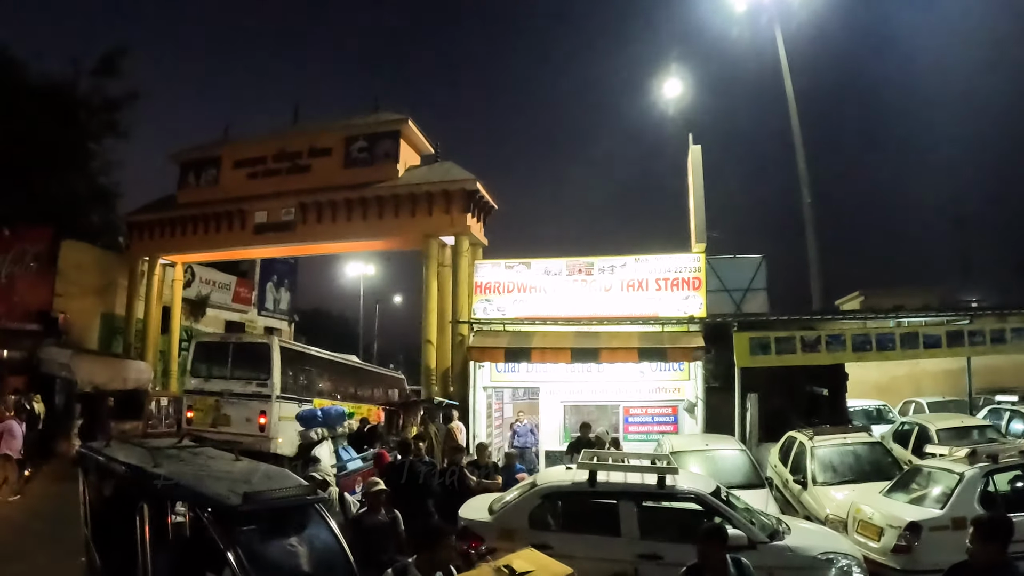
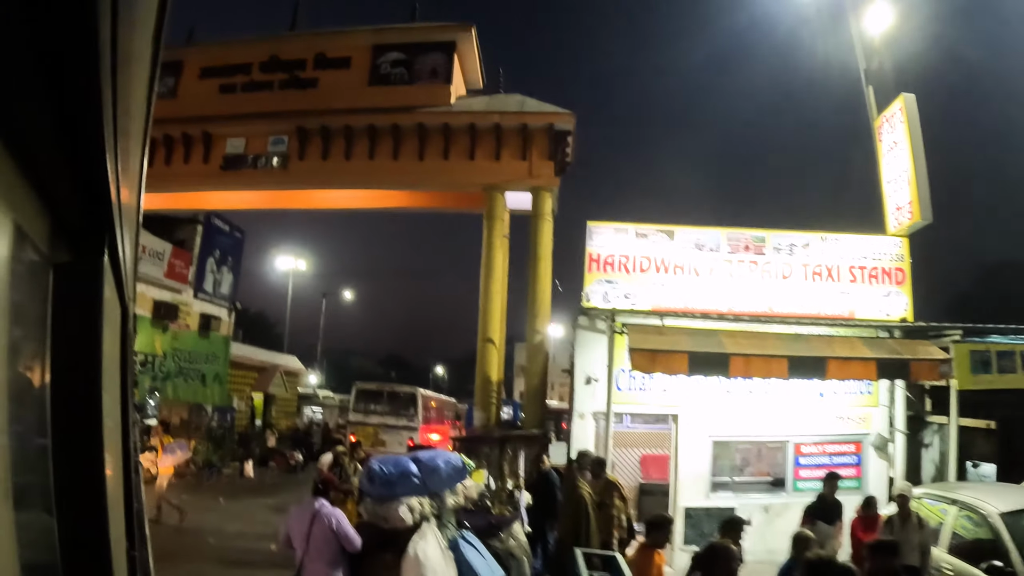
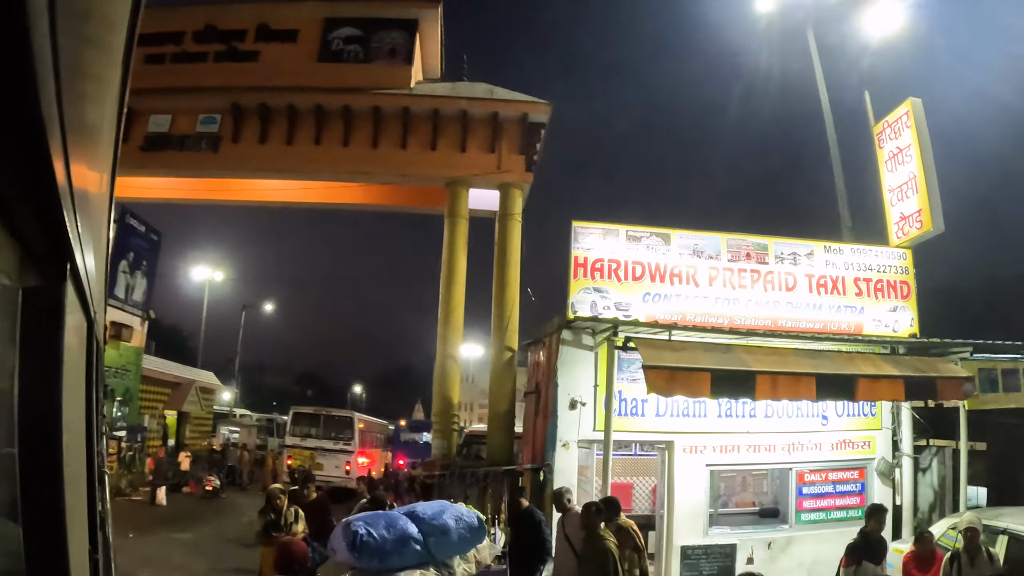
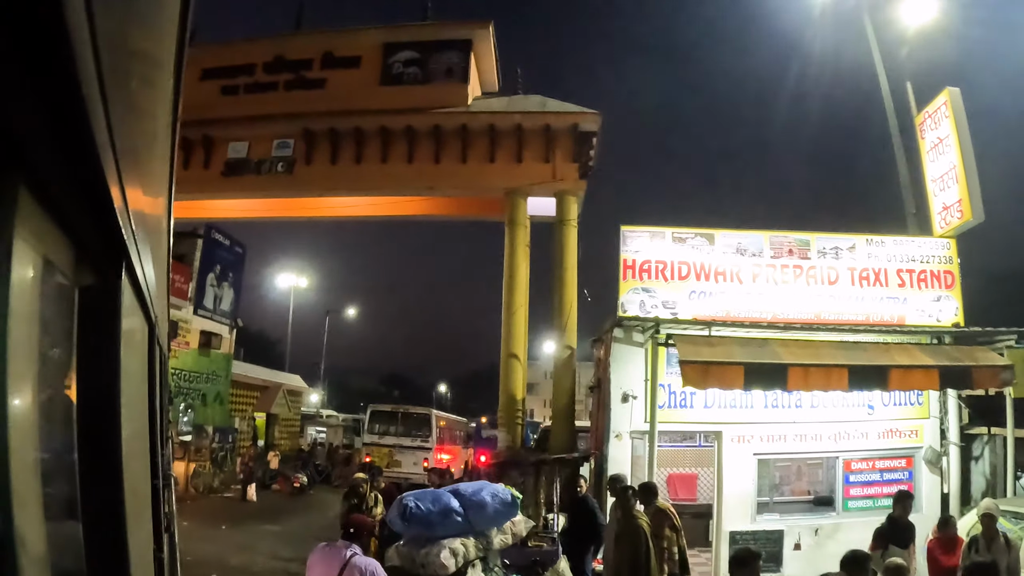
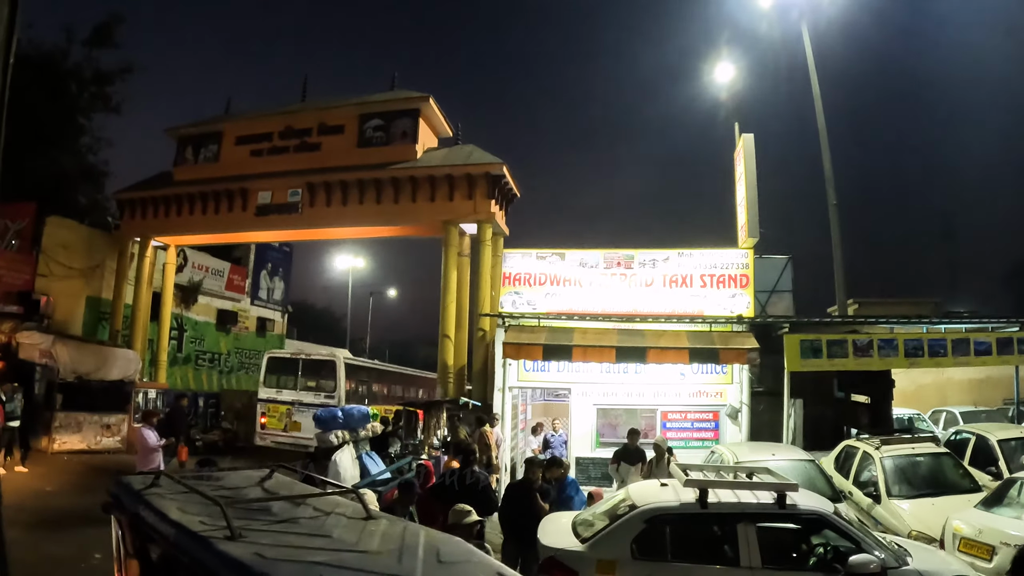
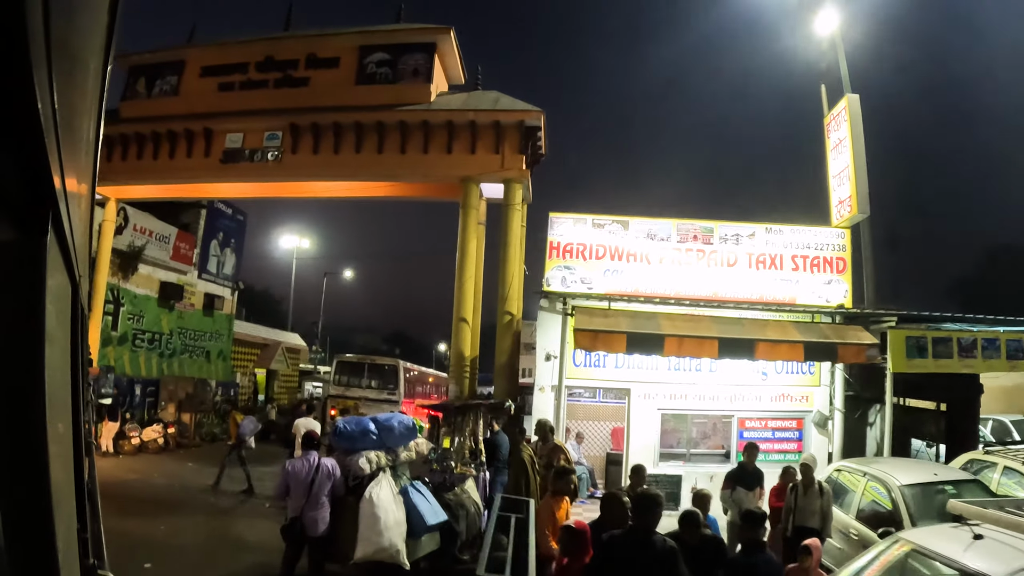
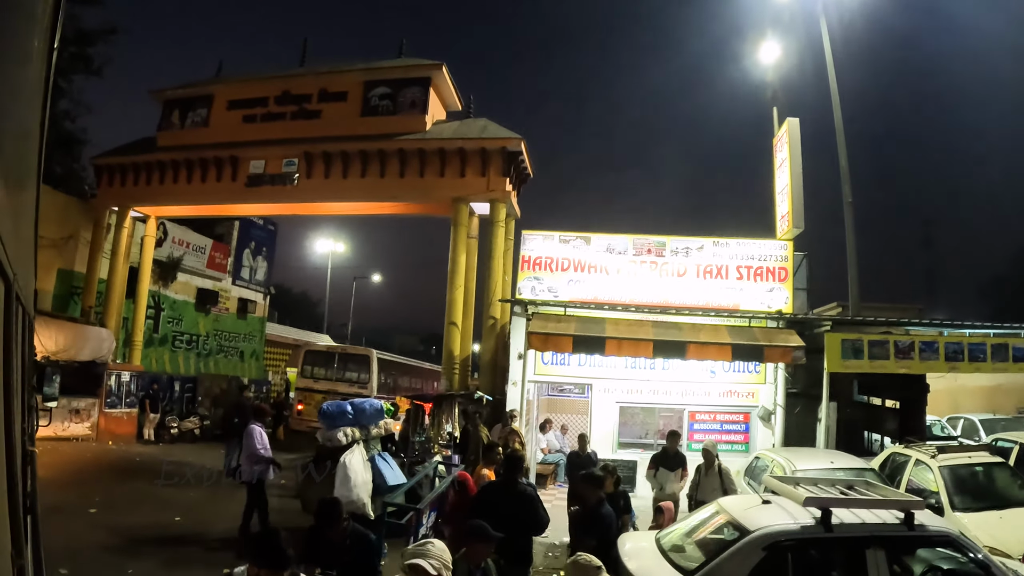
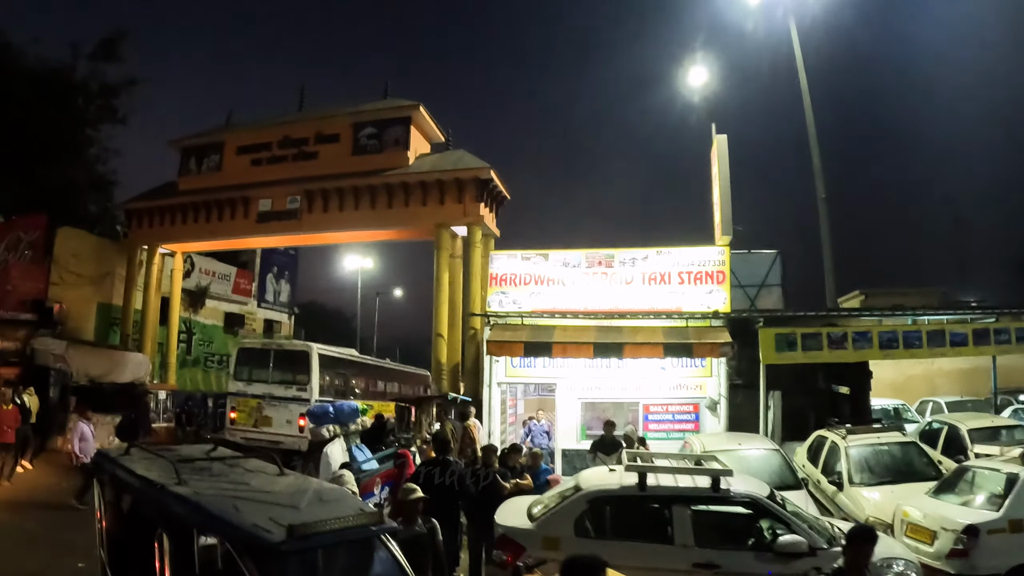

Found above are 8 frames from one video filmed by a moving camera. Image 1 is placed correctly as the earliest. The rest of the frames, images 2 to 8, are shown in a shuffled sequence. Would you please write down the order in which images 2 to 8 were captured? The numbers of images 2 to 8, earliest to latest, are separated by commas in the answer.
8, 5, 7, 6, 2, 4, 3
